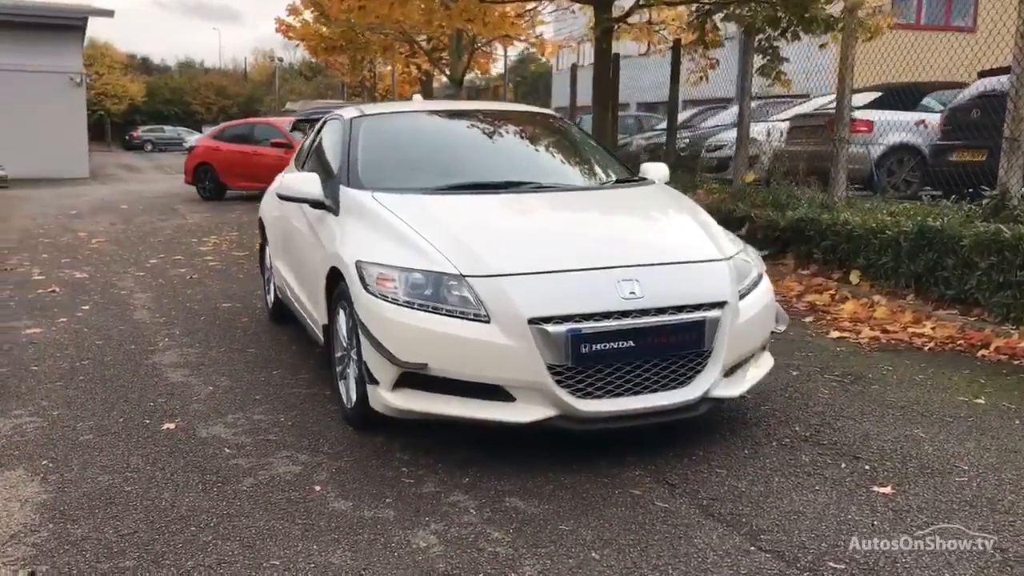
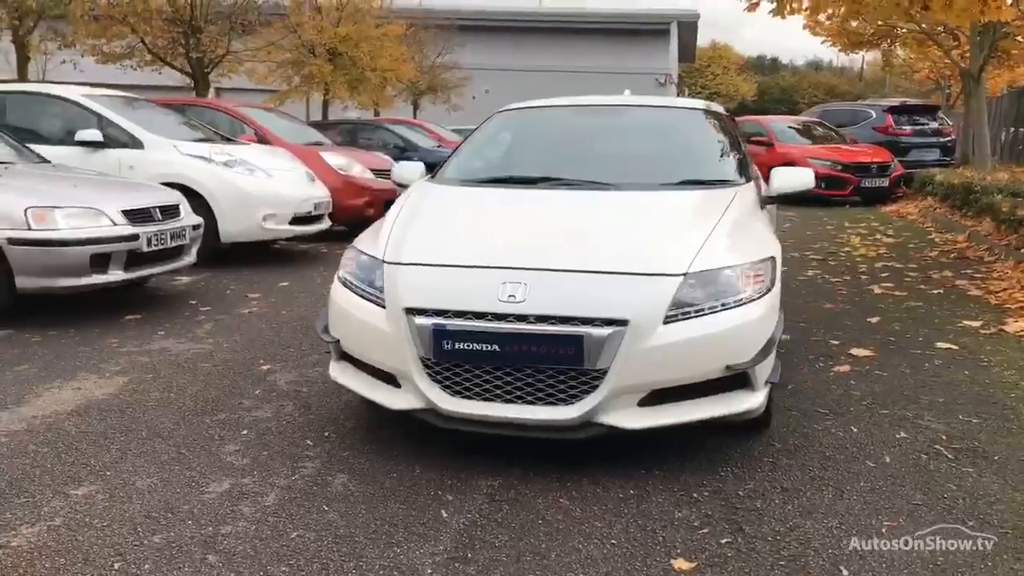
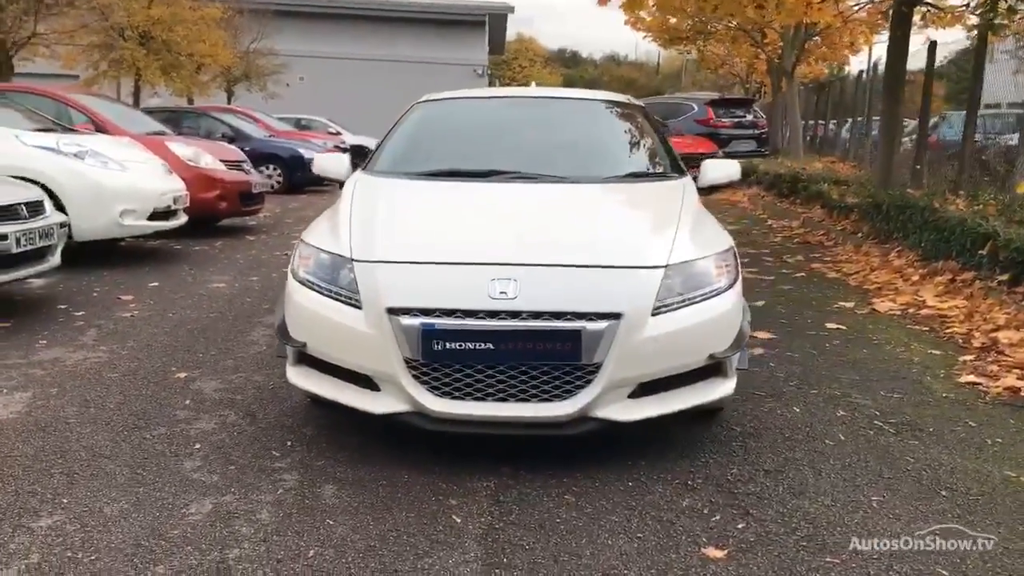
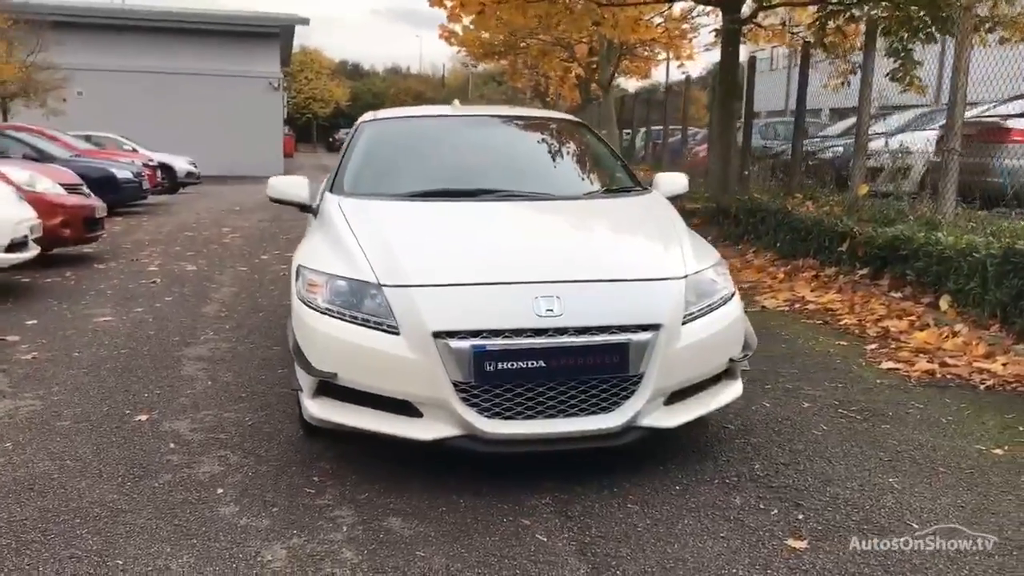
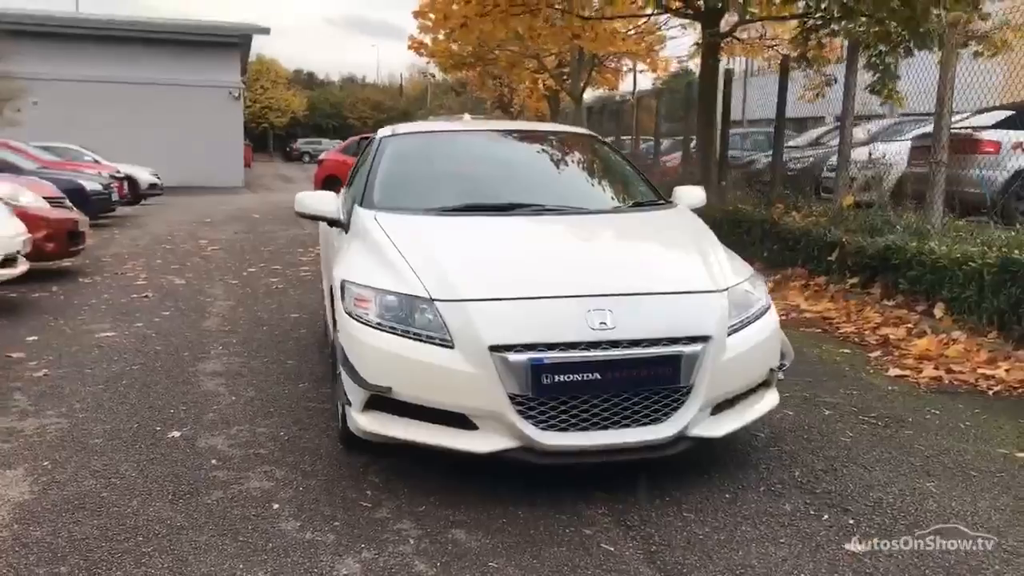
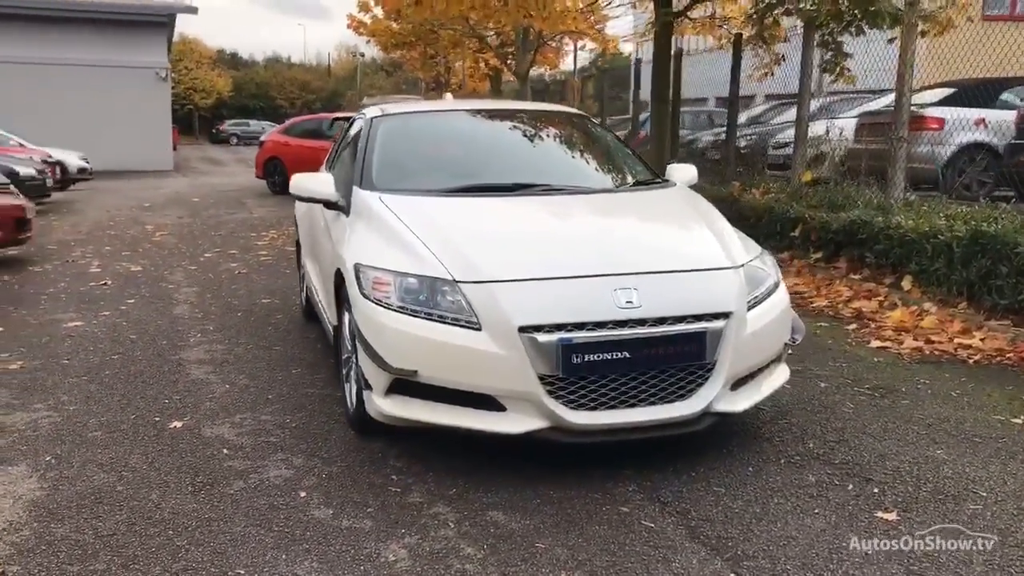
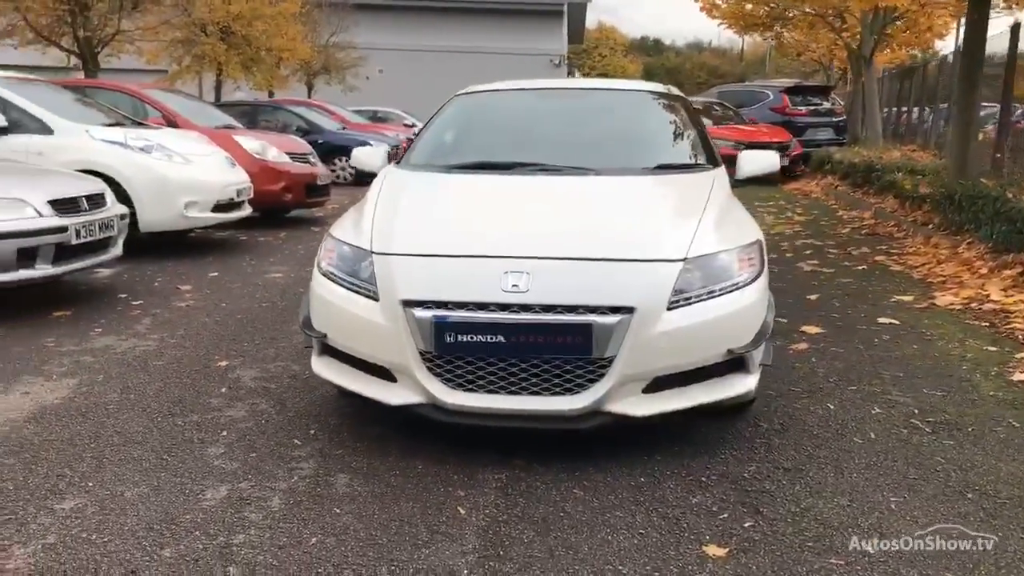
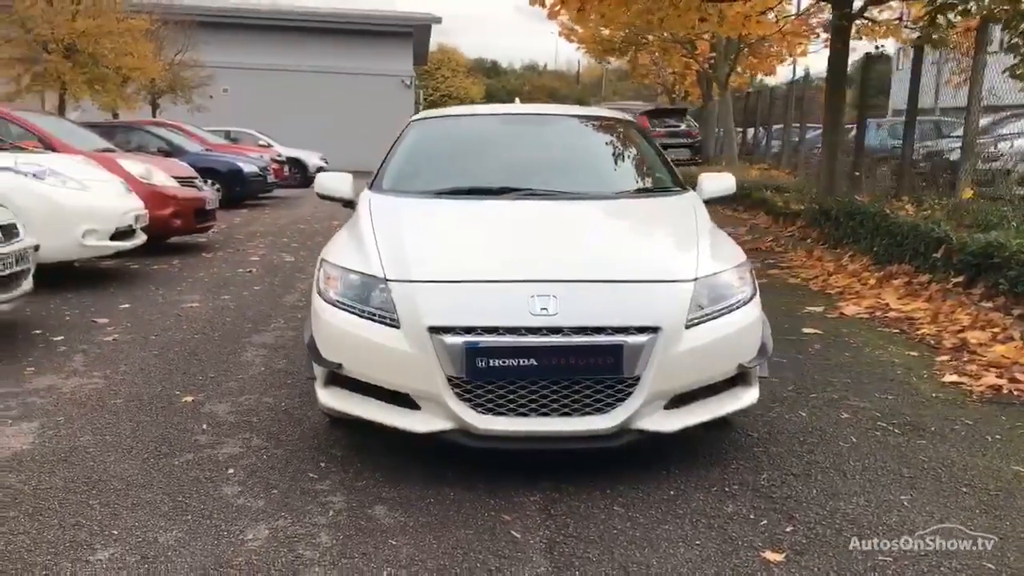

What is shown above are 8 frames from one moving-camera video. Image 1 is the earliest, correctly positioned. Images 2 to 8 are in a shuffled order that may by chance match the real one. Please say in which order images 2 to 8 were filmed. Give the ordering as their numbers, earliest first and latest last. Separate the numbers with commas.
6, 5, 4, 8, 3, 7, 2
